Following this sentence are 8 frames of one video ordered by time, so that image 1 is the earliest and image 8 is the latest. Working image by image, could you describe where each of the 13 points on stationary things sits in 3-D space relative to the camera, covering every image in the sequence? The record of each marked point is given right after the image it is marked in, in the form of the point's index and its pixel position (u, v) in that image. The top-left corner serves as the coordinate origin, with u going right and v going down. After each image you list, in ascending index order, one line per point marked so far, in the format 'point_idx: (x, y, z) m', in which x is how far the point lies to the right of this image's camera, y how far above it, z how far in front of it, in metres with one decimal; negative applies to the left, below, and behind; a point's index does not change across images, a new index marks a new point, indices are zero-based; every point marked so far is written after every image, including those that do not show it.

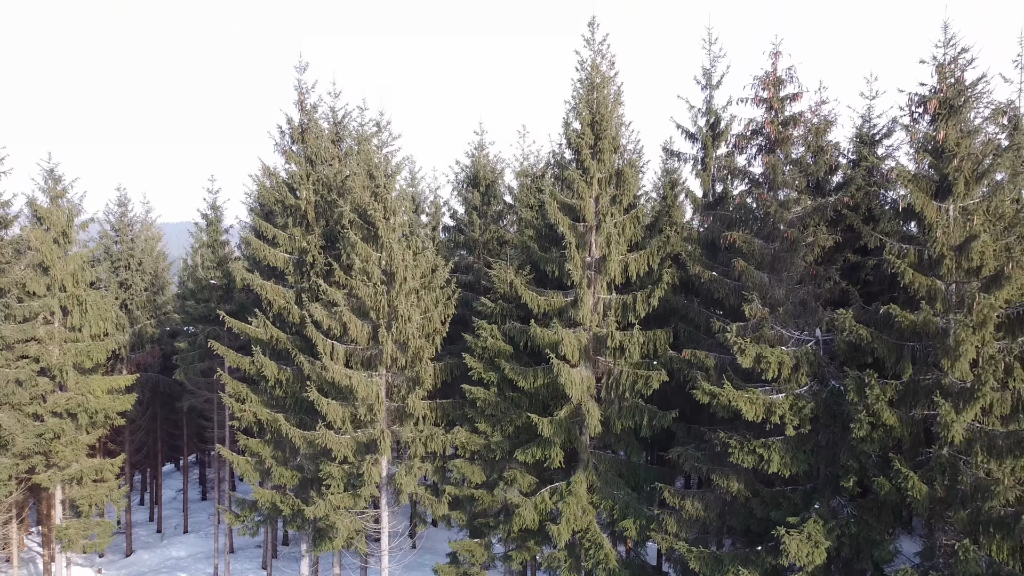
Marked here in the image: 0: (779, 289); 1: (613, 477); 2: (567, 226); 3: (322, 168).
0: (+5.5, 0.0, +11.7) m
1: (+2.3, -4.2, +12.9) m
2: (+1.2, +1.4, +12.8) m
3: (-5.3, +3.2, +15.8) m
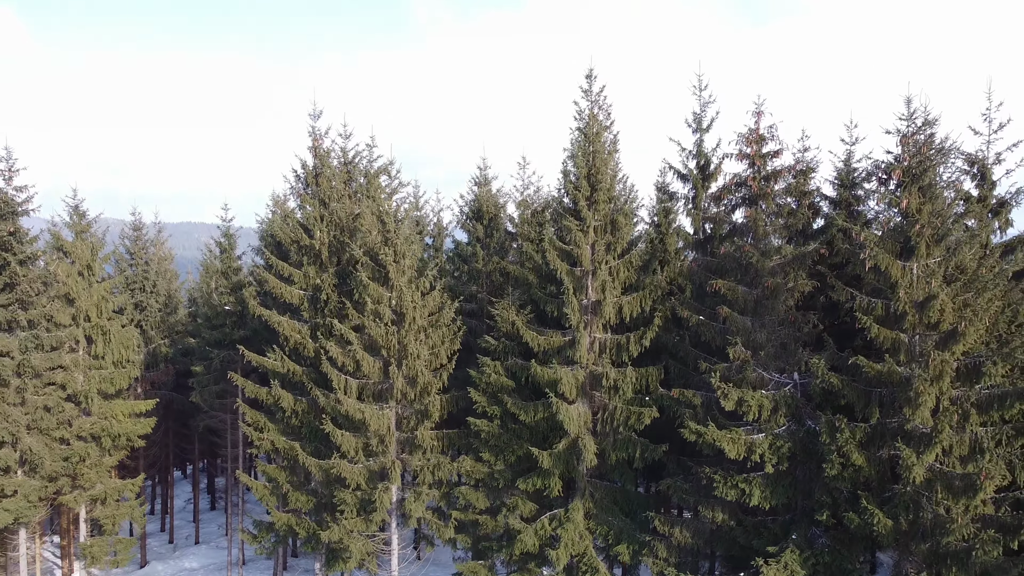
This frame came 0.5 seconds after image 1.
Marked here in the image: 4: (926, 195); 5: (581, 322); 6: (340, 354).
0: (+5.5, -1.0, +12.6) m
1: (+2.4, -5.2, +13.8) m
2: (+1.3, +0.4, +13.8) m
3: (-5.2, +2.2, +16.7) m
4: (+8.2, +1.8, +11.2) m
5: (+1.7, -0.8, +13.8) m
6: (-4.4, -1.7, +14.7) m
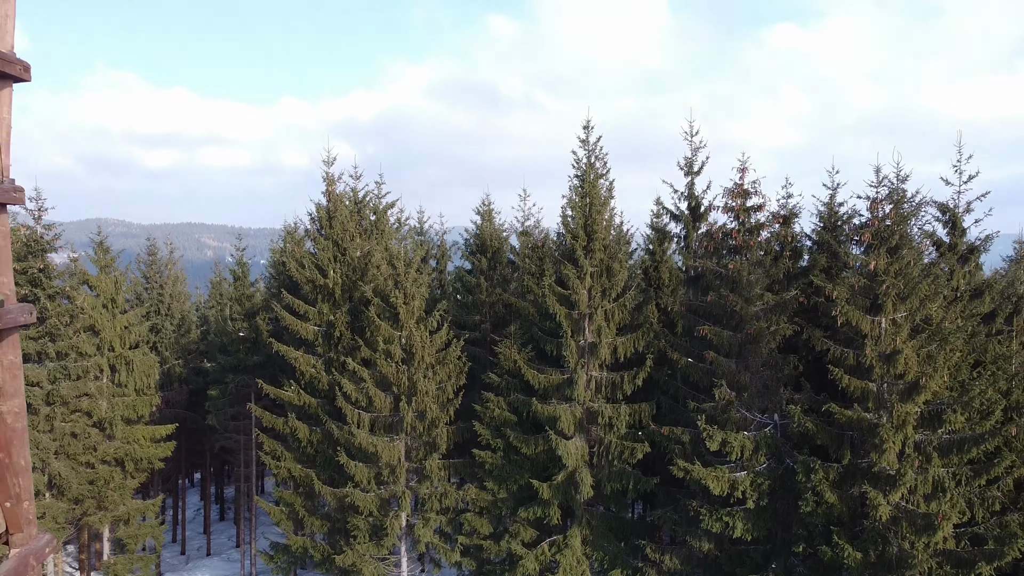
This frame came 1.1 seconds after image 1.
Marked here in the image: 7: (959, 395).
0: (+5.6, -2.1, +13.7) m
1: (+2.4, -6.3, +14.9) m
2: (+1.3, -0.7, +14.9) m
3: (-5.2, +1.1, +17.8) m
4: (+8.2, +0.7, +12.3) m
5: (+1.7, -1.9, +14.9) m
6: (-4.4, -2.8, +15.7) m
7: (+9.4, -2.3, +11.9) m
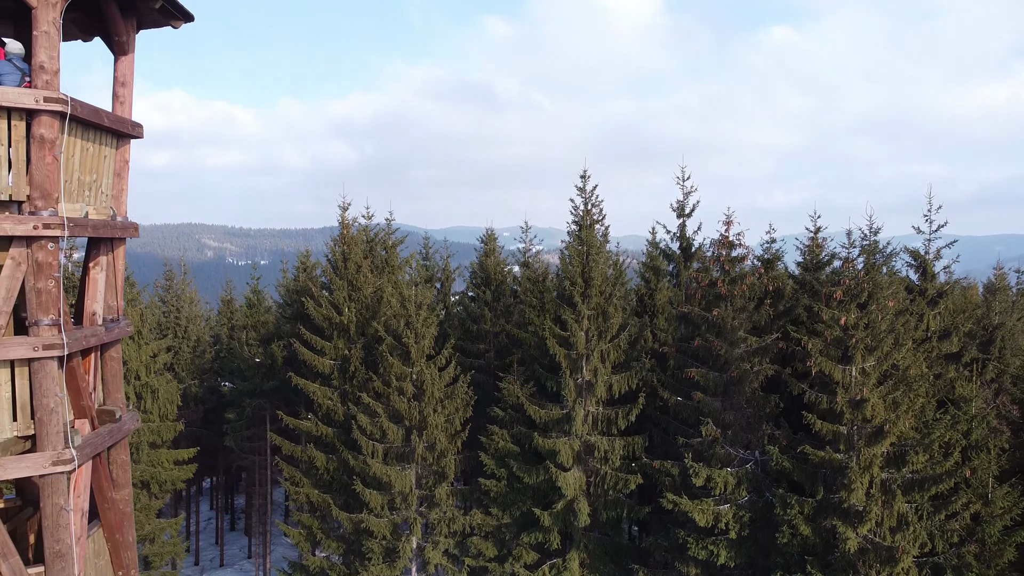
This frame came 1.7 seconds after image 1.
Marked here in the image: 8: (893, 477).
0: (+5.7, -3.3, +14.9) m
1: (+2.5, -7.5, +16.1) m
2: (+1.4, -1.9, +16.1) m
3: (-5.1, -0.1, +19.0) m
4: (+8.3, -0.5, +13.5) m
5: (+1.8, -3.1, +16.1) m
6: (-4.3, -4.0, +17.0) m
7: (+9.5, -3.5, +13.1) m
8: (+8.7, -4.3, +12.9) m
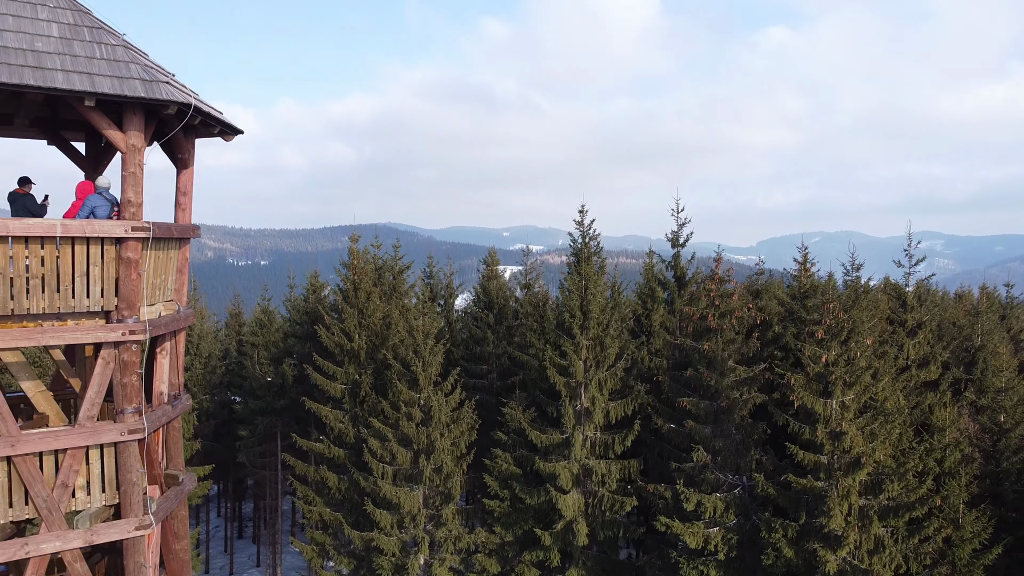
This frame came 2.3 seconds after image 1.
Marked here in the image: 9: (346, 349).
0: (+5.8, -4.3, +15.8) m
1: (+2.6, -8.5, +17.1) m
2: (+1.5, -2.9, +17.0) m
3: (-5.0, -1.1, +20.0) m
4: (+8.4, -1.5, +14.5) m
5: (+1.9, -4.1, +17.1) m
6: (-4.2, -5.0, +17.9) m
7: (+9.6, -4.4, +14.1) m
8: (+8.8, -5.3, +13.9) m
9: (-5.8, -2.1, +19.9) m
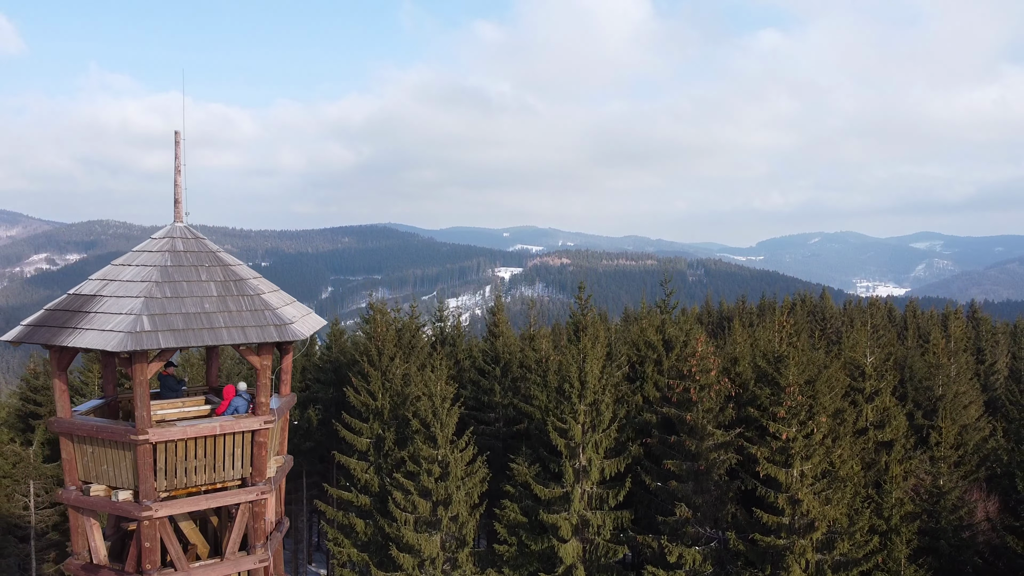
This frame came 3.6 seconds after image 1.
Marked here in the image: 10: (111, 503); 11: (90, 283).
0: (+6.0, -6.8, +18.3) m
1: (+2.8, -11.1, +19.5) m
2: (+1.7, -5.4, +19.5) m
3: (-4.8, -3.6, +22.5) m
4: (+8.6, -4.1, +16.9) m
5: (+2.1, -6.6, +19.5) m
6: (-4.0, -7.5, +20.4) m
7: (+9.8, -7.0, +16.6) m
8: (+9.0, -7.8, +16.4) m
9: (-5.6, -4.7, +22.4) m
10: (-5.6, -3.0, +7.9) m
11: (-6.1, +0.1, +8.2) m
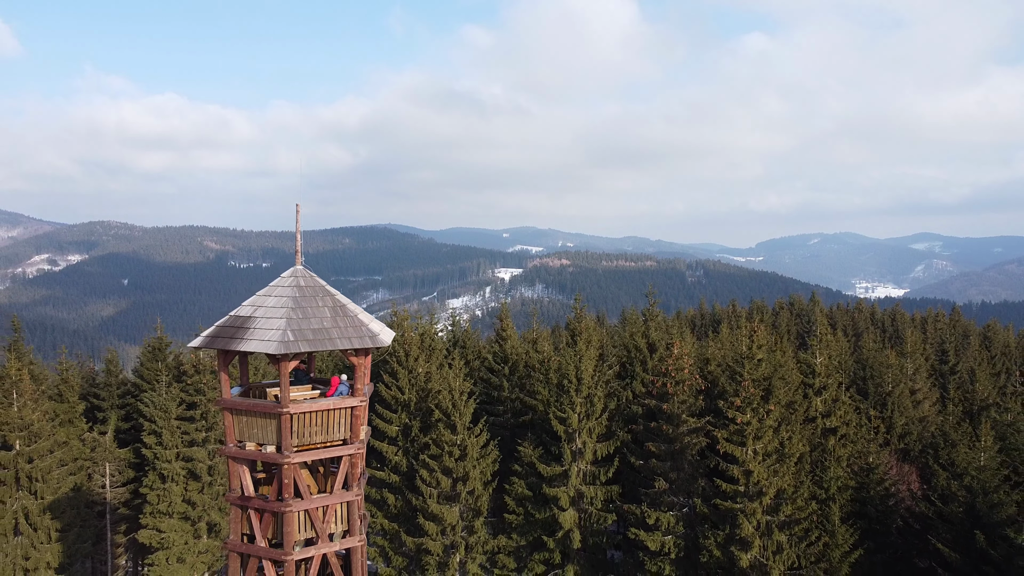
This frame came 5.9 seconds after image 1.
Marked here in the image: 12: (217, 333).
0: (+6.3, -7.3, +22.3) m
1: (+3.1, -11.6, +23.5) m
2: (+2.1, -5.9, +23.5) m
3: (-4.4, -4.1, +26.4) m
4: (+9.0, -4.6, +20.9) m
5: (+2.5, -7.2, +23.5) m
6: (-3.7, -8.0, +24.4) m
7: (+10.2, -7.5, +20.6) m
8: (+9.3, -8.3, +20.3) m
9: (-5.3, -5.2, +26.4) m
10: (-5.3, -3.5, +11.9) m
11: (-5.7, -0.4, +12.2) m
12: (-6.2, -0.9, +11.9) m
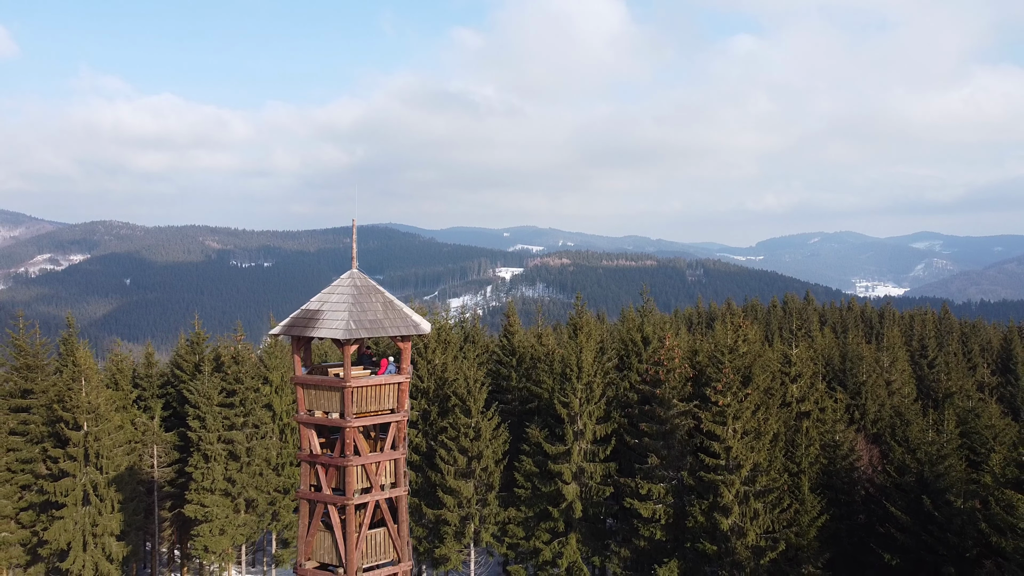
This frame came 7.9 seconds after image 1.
0: (+6.8, -7.3, +25.3) m
1: (+3.6, -11.5, +26.5) m
2: (+2.5, -5.9, +26.5) m
3: (-4.0, -4.1, +29.4) m
4: (+9.4, -4.5, +23.9) m
5: (+2.9, -7.1, +26.5) m
6: (-3.2, -8.0, +27.4) m
7: (+10.6, -7.4, +23.5) m
8: (+9.8, -8.3, +23.3) m
9: (-4.9, -5.1, +29.4) m
10: (-4.9, -3.4, +14.8) m
11: (-5.3, -0.4, +15.2) m
12: (-5.8, -0.9, +14.9) m
